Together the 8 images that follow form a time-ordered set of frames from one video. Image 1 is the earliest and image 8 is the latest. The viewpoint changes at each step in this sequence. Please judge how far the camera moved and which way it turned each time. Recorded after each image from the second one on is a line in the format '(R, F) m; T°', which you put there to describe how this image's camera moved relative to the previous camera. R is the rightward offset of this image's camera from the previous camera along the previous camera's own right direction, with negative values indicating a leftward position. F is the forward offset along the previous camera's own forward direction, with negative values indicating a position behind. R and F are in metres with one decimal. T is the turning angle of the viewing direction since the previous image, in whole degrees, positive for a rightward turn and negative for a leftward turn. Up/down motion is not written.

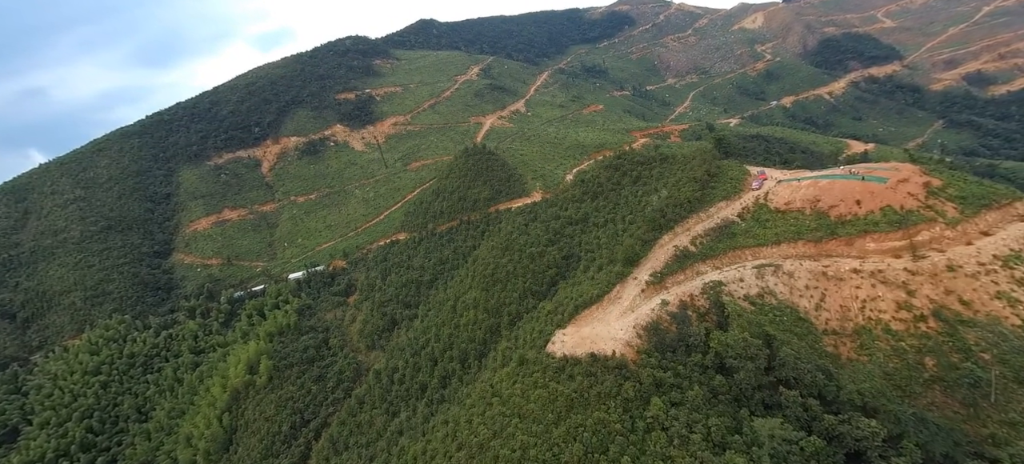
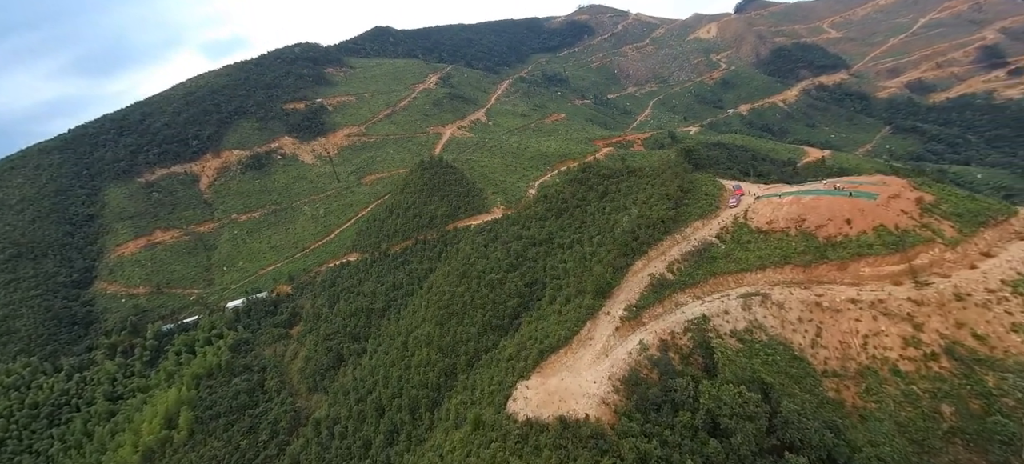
(+0.8, +3.6) m; +5°
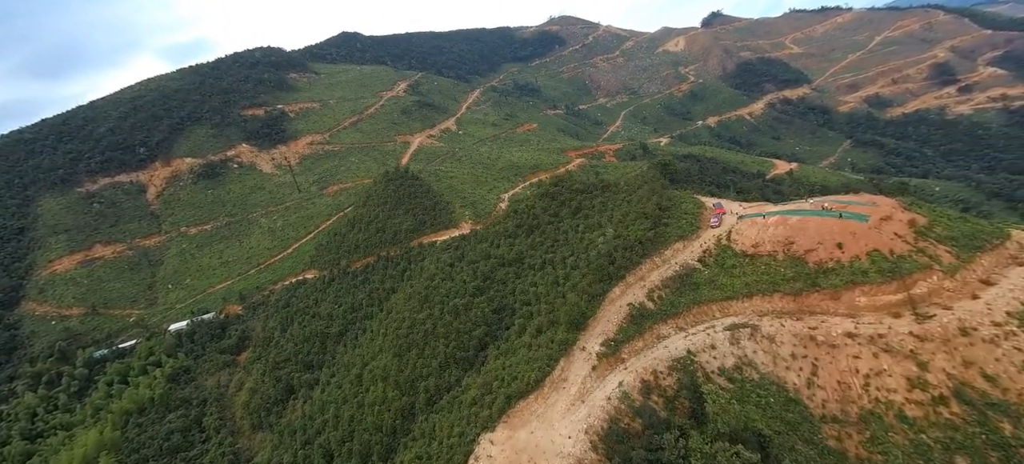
(+0.5, +2.5) m; +4°
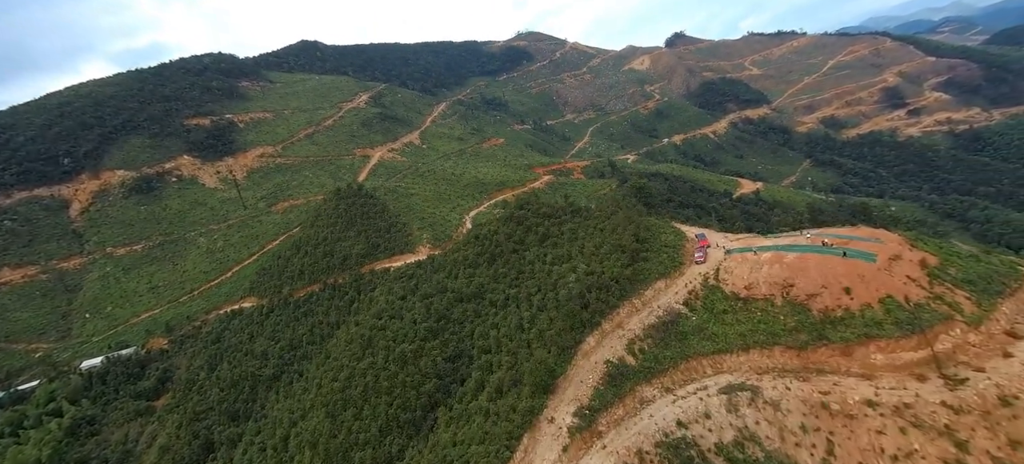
(+0.6, +3.5) m; +4°
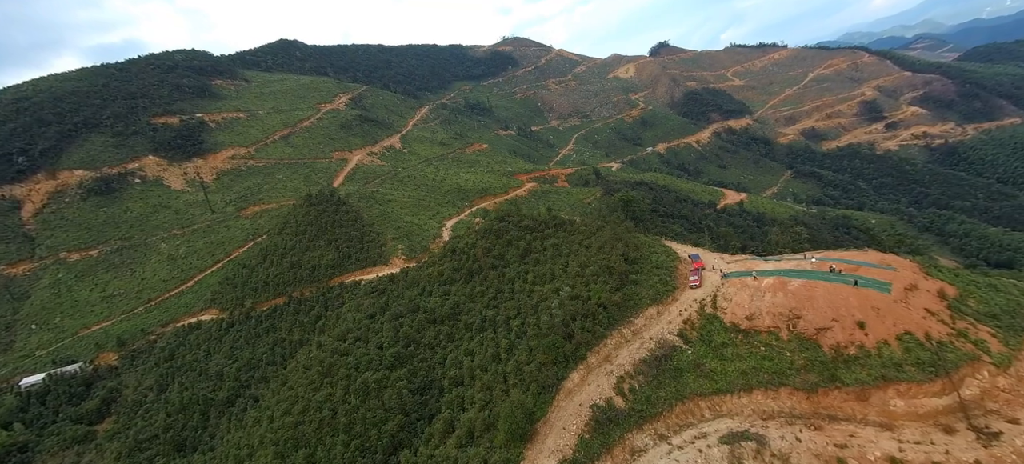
(+0.3, +2.1) m; +2°
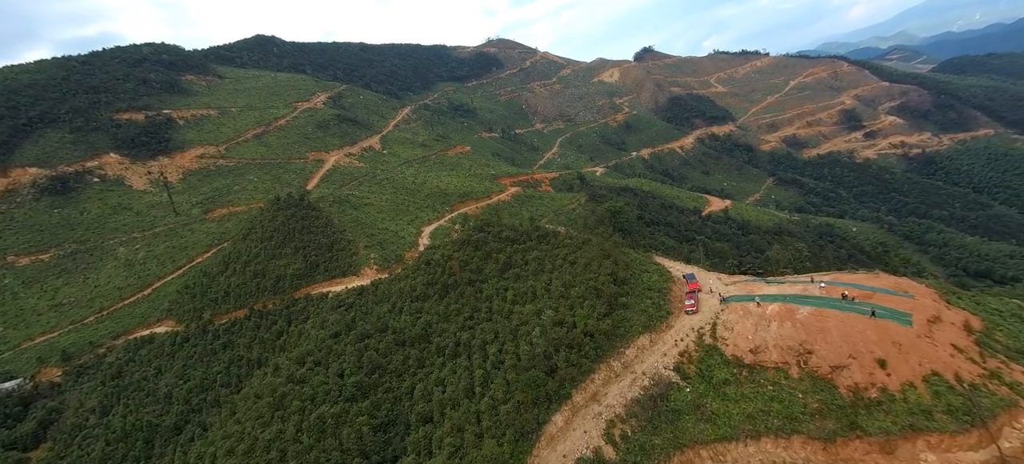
(+0.3, +2.1) m; +2°
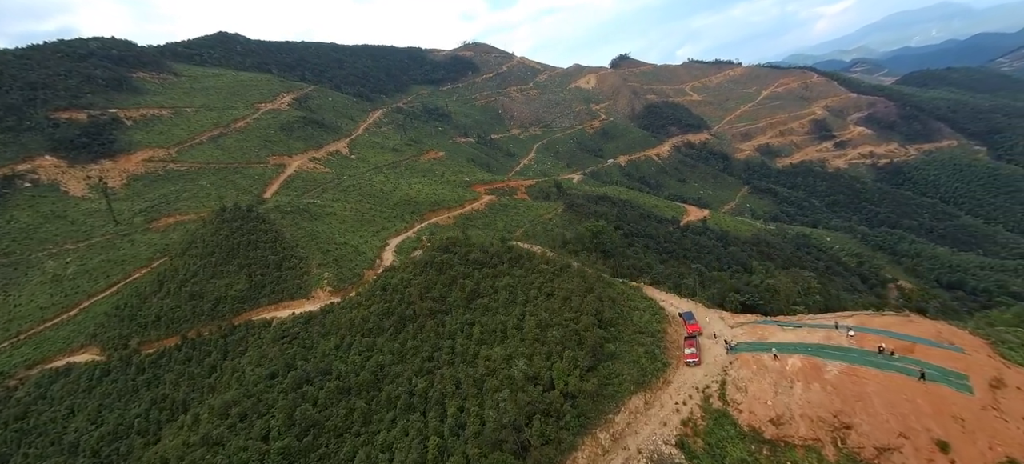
(+0.5, +3.2) m; +3°
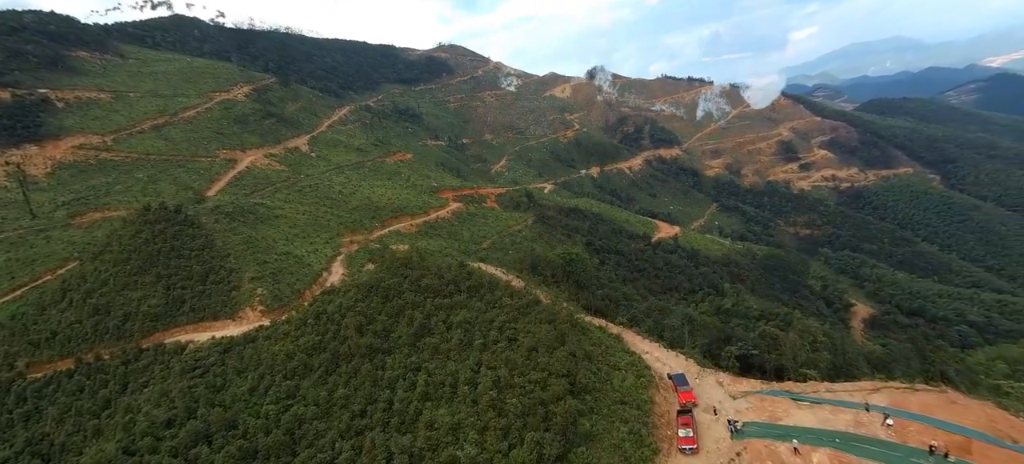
(+0.4, +3.2) m; +4°
